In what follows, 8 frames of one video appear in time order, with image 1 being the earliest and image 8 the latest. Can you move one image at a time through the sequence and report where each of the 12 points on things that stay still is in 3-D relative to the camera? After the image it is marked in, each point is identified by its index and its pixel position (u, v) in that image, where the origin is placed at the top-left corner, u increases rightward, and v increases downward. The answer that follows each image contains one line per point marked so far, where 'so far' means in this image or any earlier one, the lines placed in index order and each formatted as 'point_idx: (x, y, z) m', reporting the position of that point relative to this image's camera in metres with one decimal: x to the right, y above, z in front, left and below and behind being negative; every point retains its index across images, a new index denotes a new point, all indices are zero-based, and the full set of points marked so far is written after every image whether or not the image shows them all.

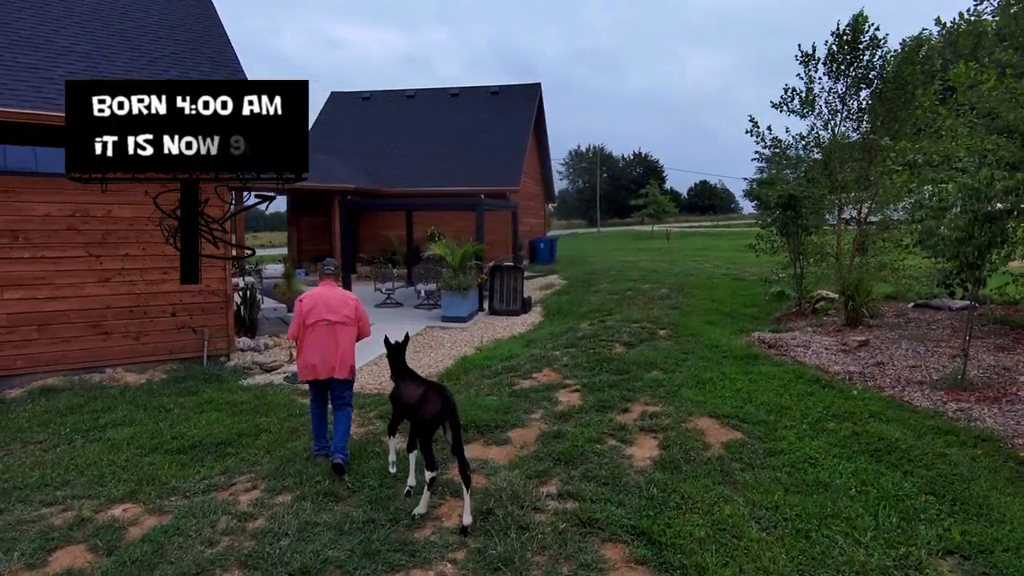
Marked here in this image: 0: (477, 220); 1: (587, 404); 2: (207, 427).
0: (-0.7, +1.3, +12.3) m
1: (+0.7, -1.0, +5.7) m
2: (-2.5, -1.1, +5.3) m
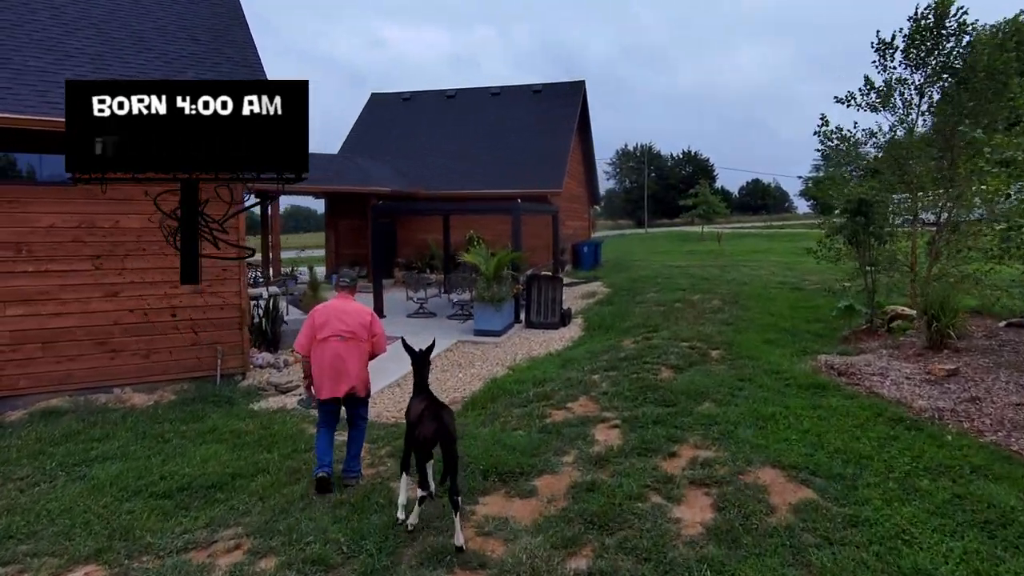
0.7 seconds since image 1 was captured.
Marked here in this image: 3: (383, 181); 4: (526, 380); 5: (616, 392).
0: (0.0, +1.1, +11.7) m
1: (+0.9, -1.2, +4.9) m
2: (-2.3, -1.3, +4.8) m
3: (-3.4, +2.8, +16.6) m
4: (+0.1, -1.0, +6.9) m
5: (+1.0, -1.0, +6.2) m
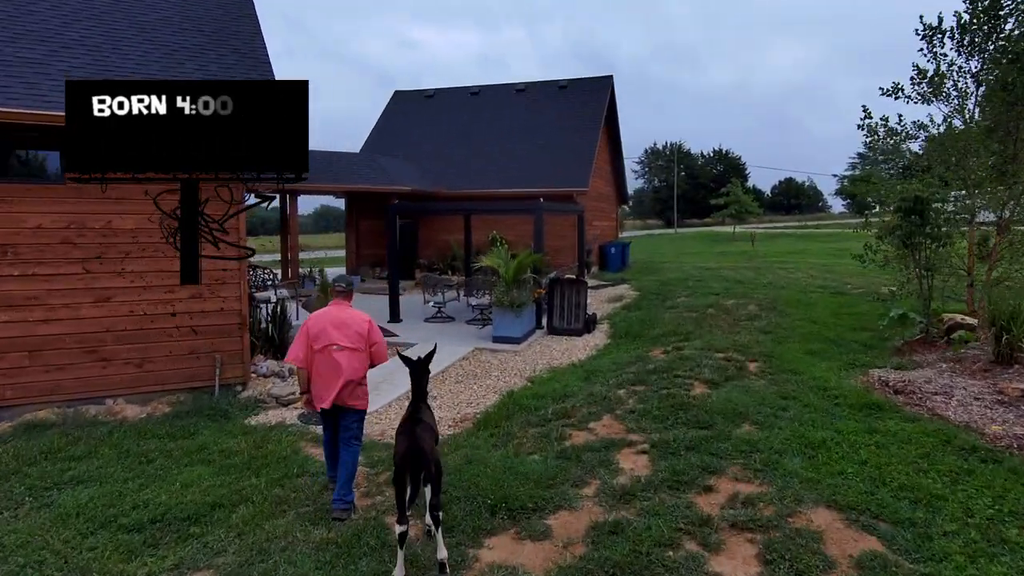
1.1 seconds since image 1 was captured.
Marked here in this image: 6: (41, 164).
0: (+0.4, +1.1, +11.1) m
1: (+1.0, -1.3, +4.3) m
2: (-2.2, -1.4, +4.3) m
3: (-2.7, +2.7, +16.2) m
4: (+0.3, -1.1, +6.4) m
5: (+1.1, -1.1, +5.6) m
6: (-4.2, +1.1, +5.9) m
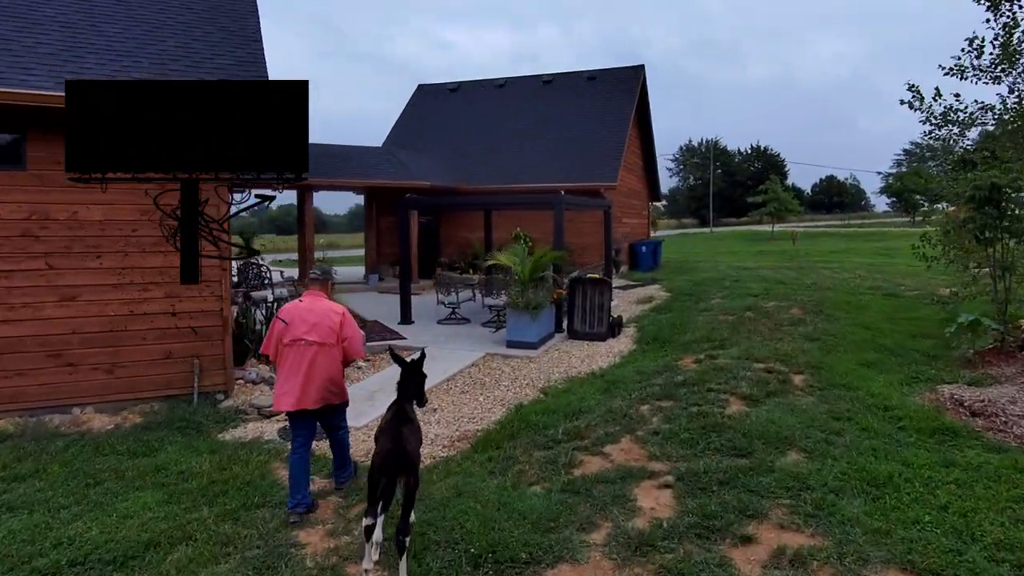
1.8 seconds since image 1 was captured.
0: (+0.7, +1.1, +10.3) m
1: (+0.9, -1.3, +3.5) m
2: (-2.3, -1.3, +3.7) m
3: (-2.2, +2.7, +15.6) m
4: (+0.4, -1.1, +5.6) m
5: (+1.2, -1.1, +4.8) m
6: (-4.1, +1.2, +5.4) m
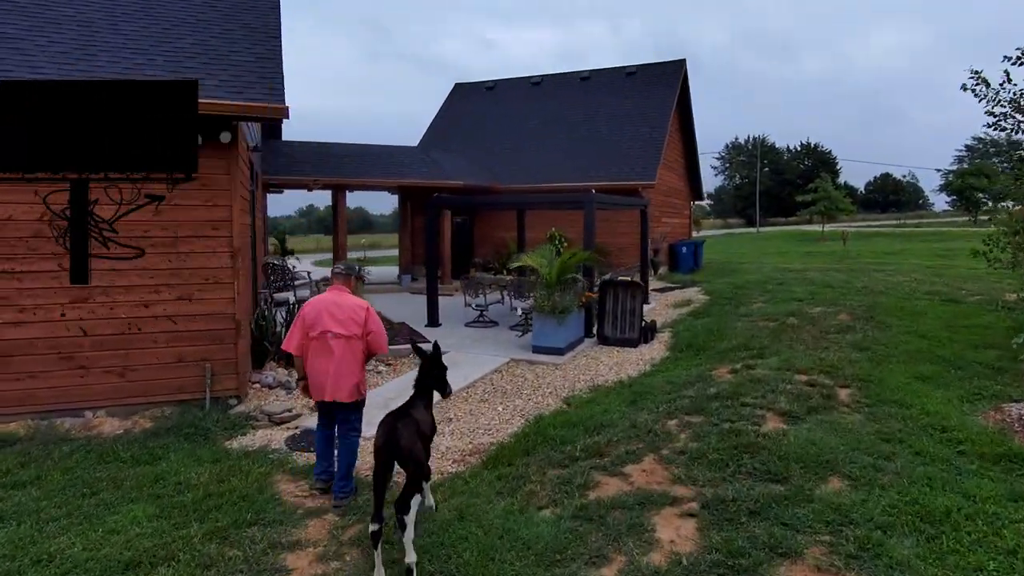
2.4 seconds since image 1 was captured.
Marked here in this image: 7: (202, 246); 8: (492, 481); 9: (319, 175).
0: (+1.2, +1.0, +9.9) m
1: (+0.9, -1.3, +3.1) m
2: (-2.2, -1.4, +3.5) m
3: (-1.3, +2.7, +15.4) m
4: (+0.5, -1.1, +5.2) m
5: (+1.3, -1.1, +4.4) m
6: (-4.0, +1.1, +5.3) m
7: (-2.7, +0.4, +5.7) m
8: (-0.1, -1.3, +4.2) m
9: (-4.0, +2.4, +13.6) m
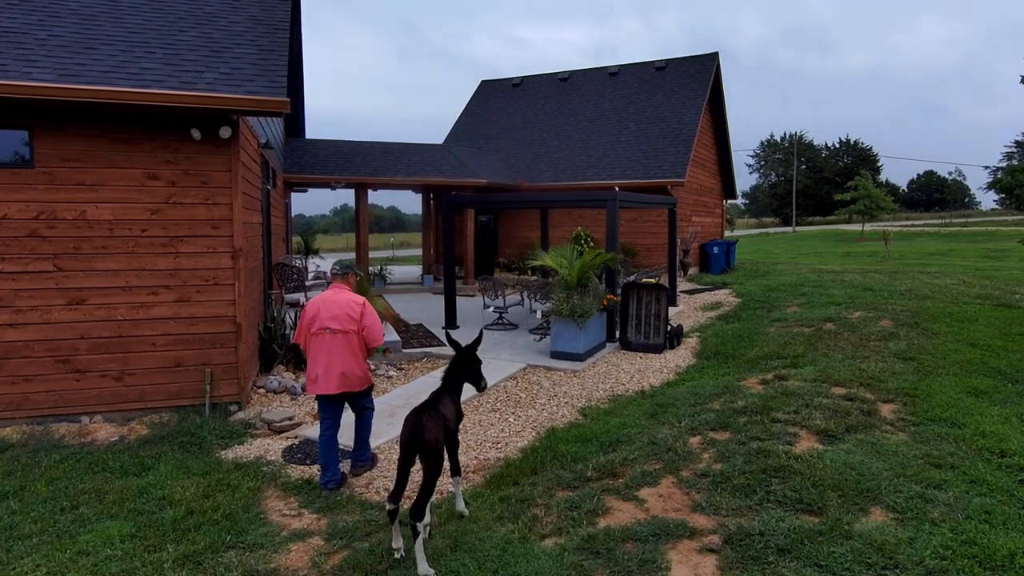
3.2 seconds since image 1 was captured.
0: (+1.5, +1.0, +9.5) m
1: (+0.9, -1.4, +2.7) m
2: (-2.2, -1.4, +3.3) m
3: (-0.7, +2.7, +15.1) m
4: (+0.6, -1.1, +4.8) m
5: (+1.3, -1.1, +4.0) m
6: (-3.9, +1.1, +5.1) m
7: (-2.6, +0.4, +5.5) m
8: (-0.1, -1.3, +3.8) m
9: (-3.5, +2.4, +13.4) m
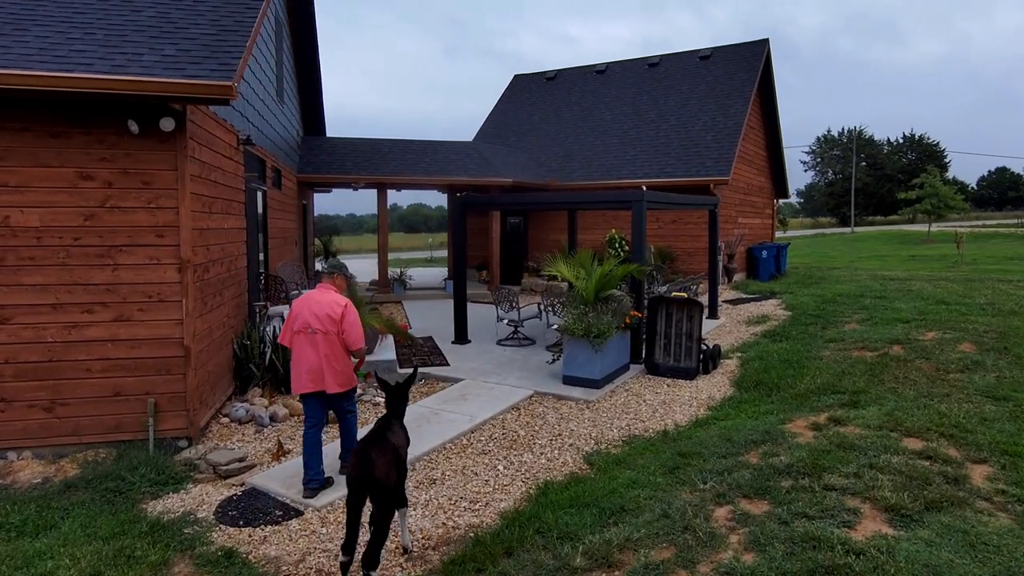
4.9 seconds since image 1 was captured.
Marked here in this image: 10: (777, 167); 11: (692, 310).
0: (+1.7, +0.8, +8.4) m
1: (+0.6, -1.5, +1.7) m
2: (-2.5, -1.5, +2.5) m
3: (-0.1, +2.6, +14.1) m
4: (+0.5, -1.3, +3.9) m
5: (+1.1, -1.3, +2.9) m
6: (-3.9, +1.0, +4.5) m
7: (-2.7, +0.2, +4.7) m
8: (-0.3, -1.4, +2.9) m
9: (-3.0, +2.2, +12.7) m
10: (+7.2, +3.4, +17.6) m
11: (+1.8, -0.2, +6.7) m
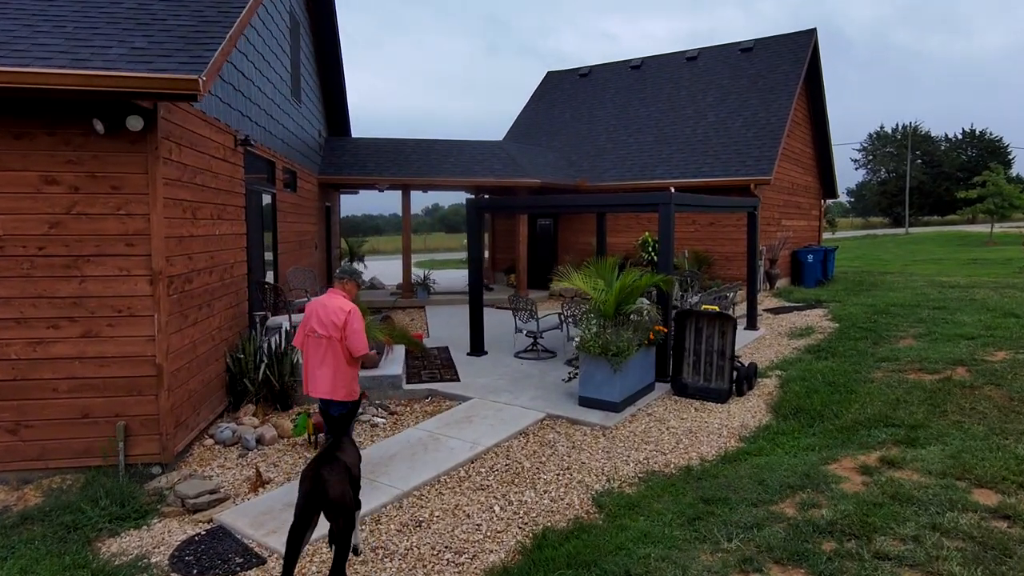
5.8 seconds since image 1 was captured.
0: (+1.9, +0.7, +7.8) m
1: (+0.4, -1.6, +1.2) m
2: (-2.6, -1.6, +2.1) m
3: (+0.5, +2.4, +13.6) m
4: (+0.4, -1.4, +3.3) m
5: (+1.0, -1.4, +2.3) m
6: (-3.9, +0.9, +4.2) m
7: (-2.7, +0.1, +4.4) m
8: (-0.4, -1.5, +2.4) m
9: (-2.5, +2.2, +12.3) m
10: (+8.0, +3.2, +16.6) m
11: (+2.0, -0.3, +6.0) m
